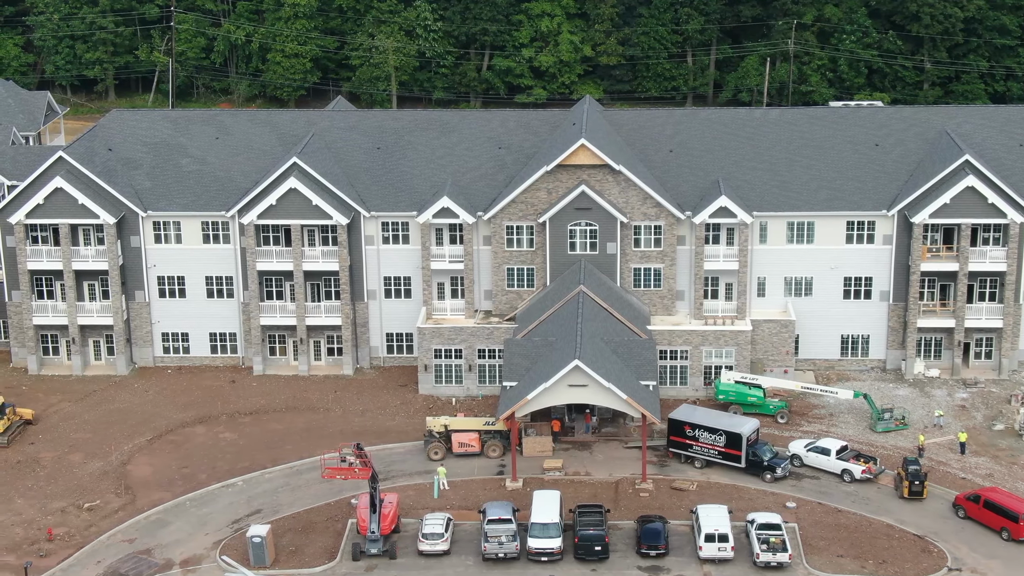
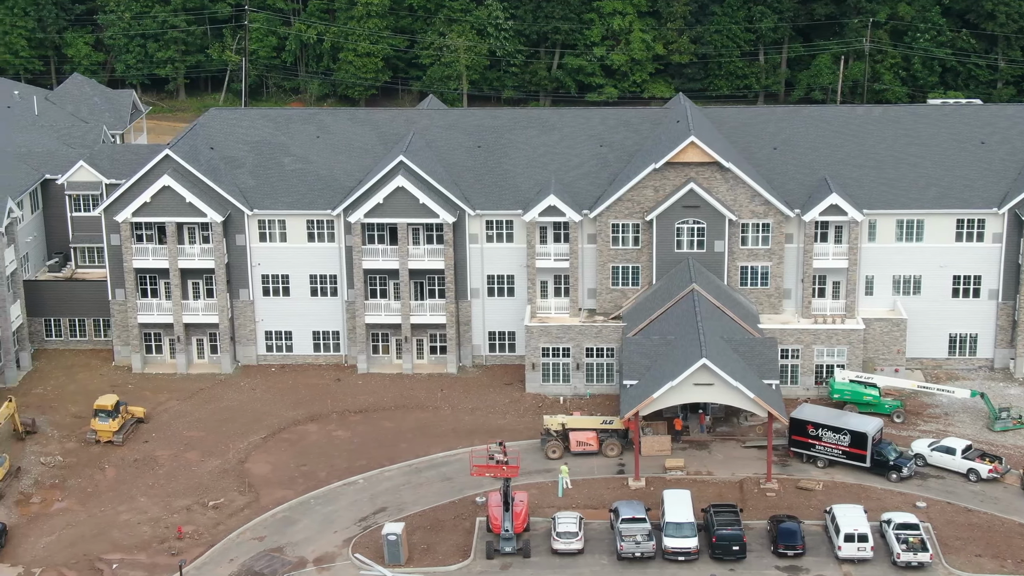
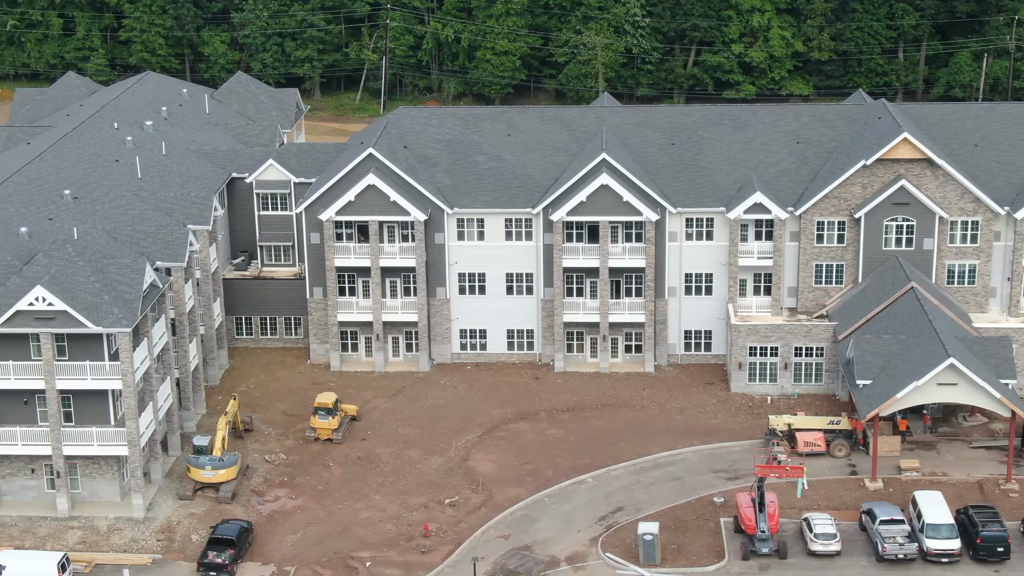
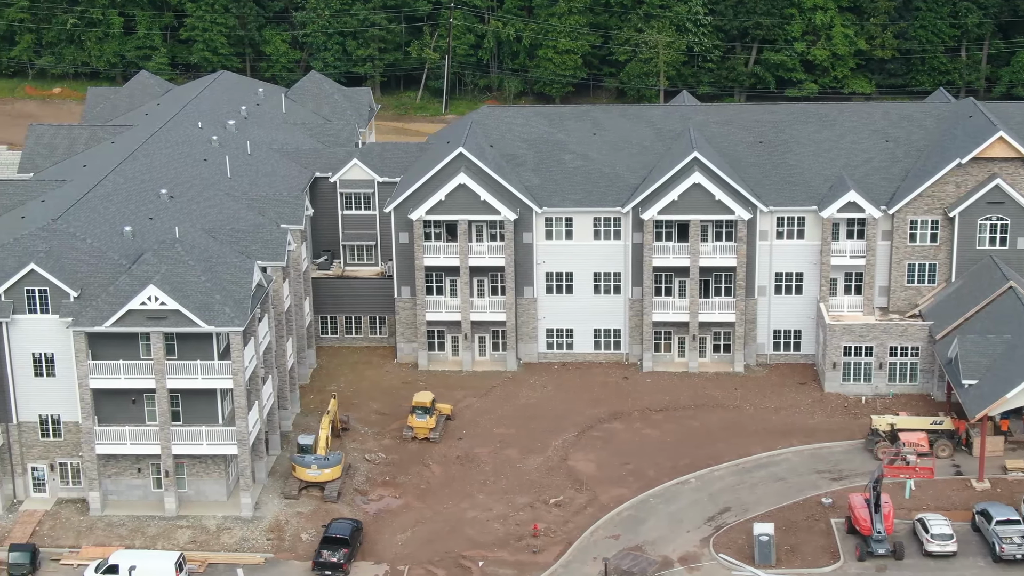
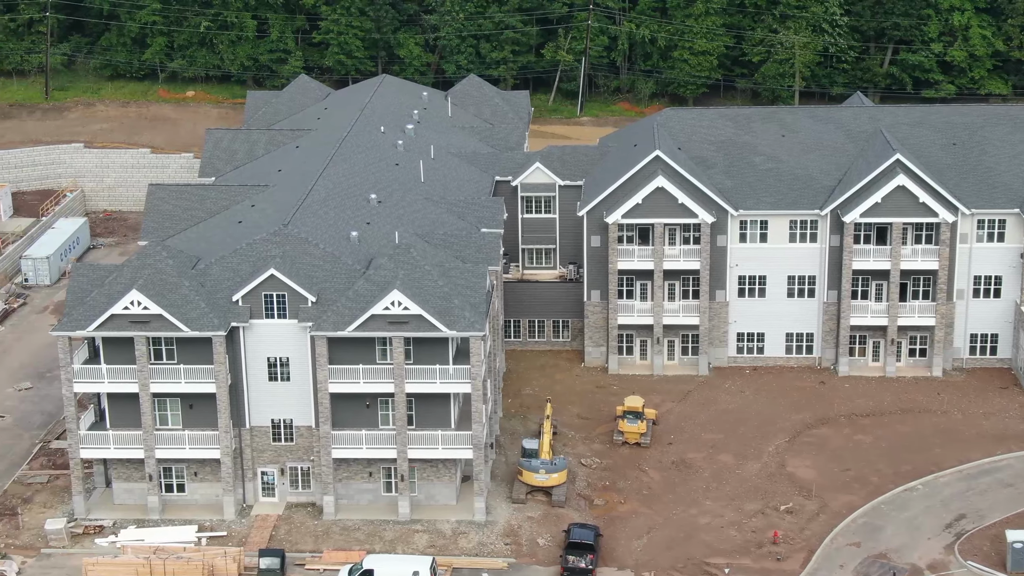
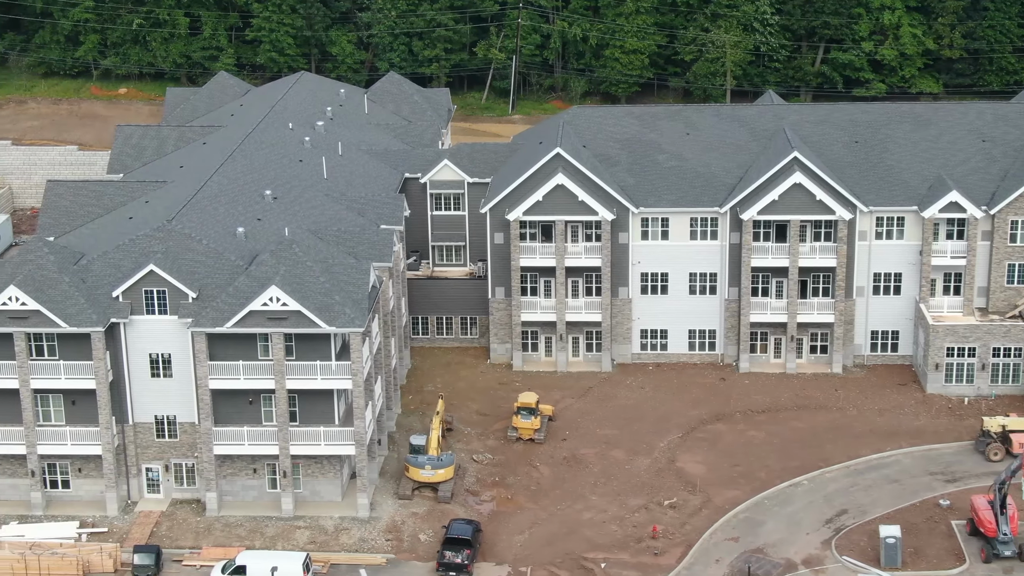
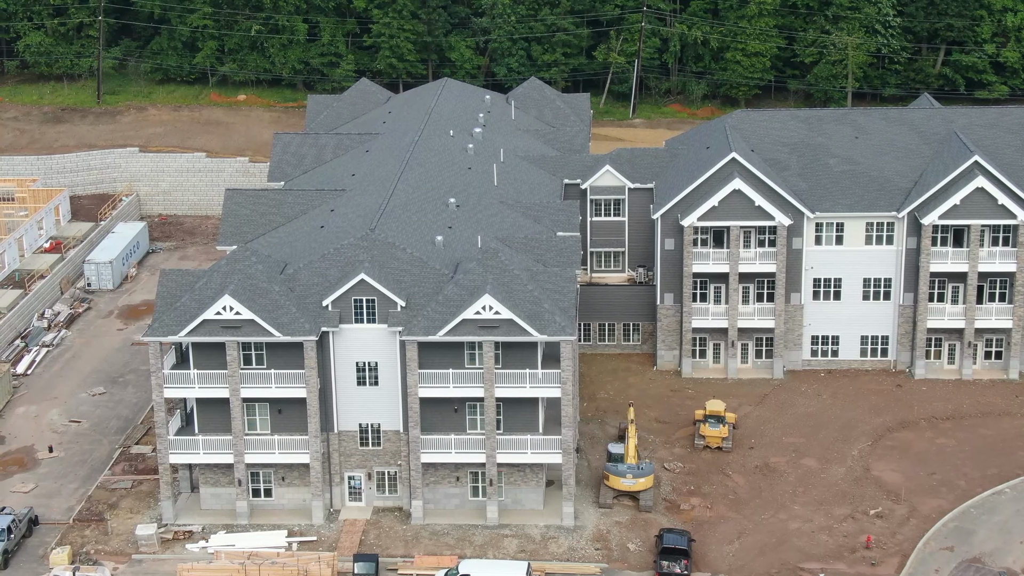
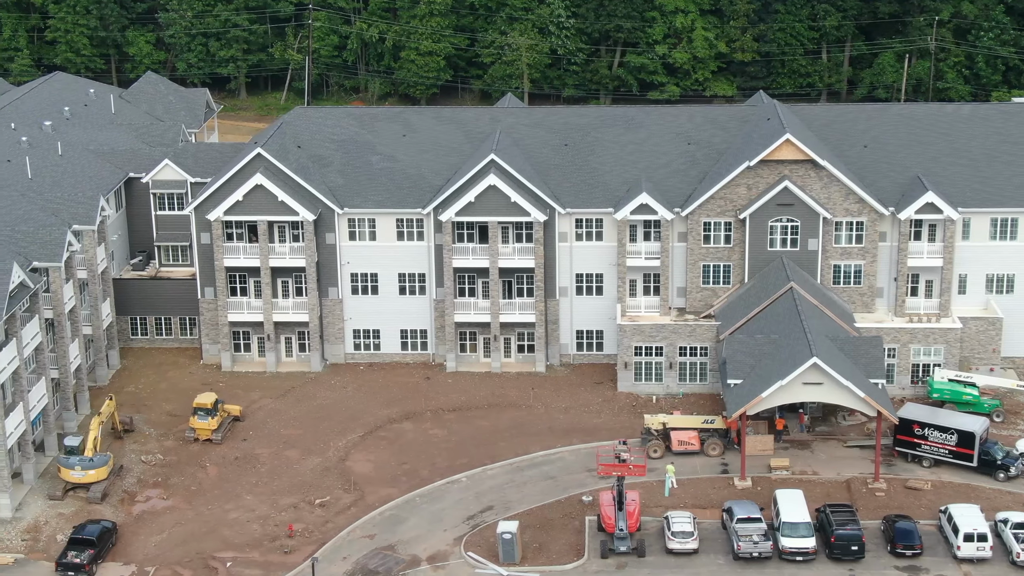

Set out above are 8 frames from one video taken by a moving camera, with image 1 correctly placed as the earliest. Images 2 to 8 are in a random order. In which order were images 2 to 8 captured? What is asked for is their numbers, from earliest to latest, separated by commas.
2, 8, 3, 4, 6, 5, 7
